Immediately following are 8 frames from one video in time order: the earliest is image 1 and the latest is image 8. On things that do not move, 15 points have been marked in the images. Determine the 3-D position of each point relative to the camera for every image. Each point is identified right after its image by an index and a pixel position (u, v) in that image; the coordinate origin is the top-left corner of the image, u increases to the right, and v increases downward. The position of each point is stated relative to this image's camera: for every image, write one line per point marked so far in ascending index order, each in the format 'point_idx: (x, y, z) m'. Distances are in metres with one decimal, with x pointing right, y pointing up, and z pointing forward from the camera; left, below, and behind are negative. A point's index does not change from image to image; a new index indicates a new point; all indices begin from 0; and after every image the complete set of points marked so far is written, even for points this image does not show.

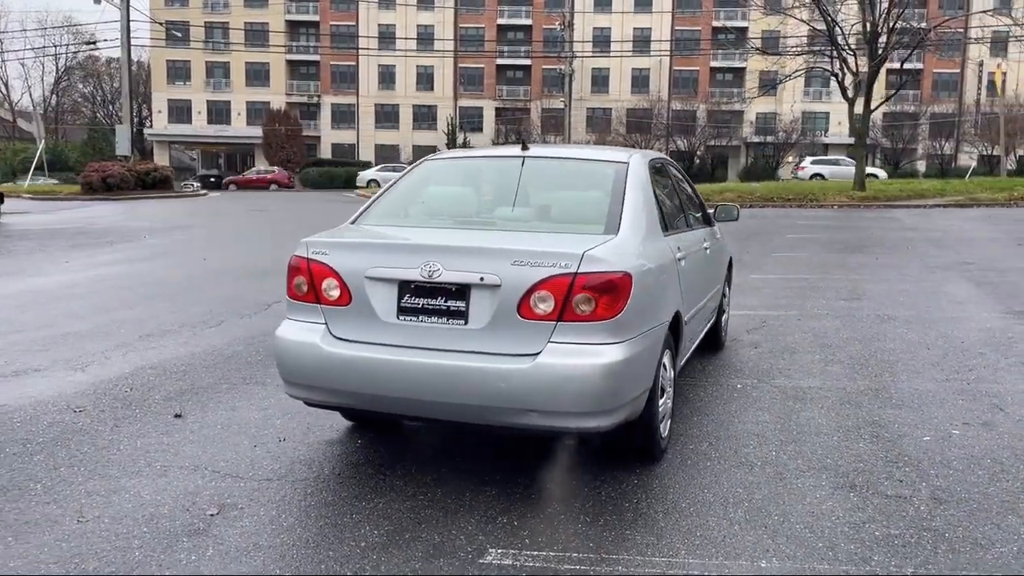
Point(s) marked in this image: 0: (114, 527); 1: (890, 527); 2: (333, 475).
0: (-1.5, -0.9, +3.5) m
1: (+1.5, -0.9, +3.5) m
2: (-0.8, -0.9, +4.0) m
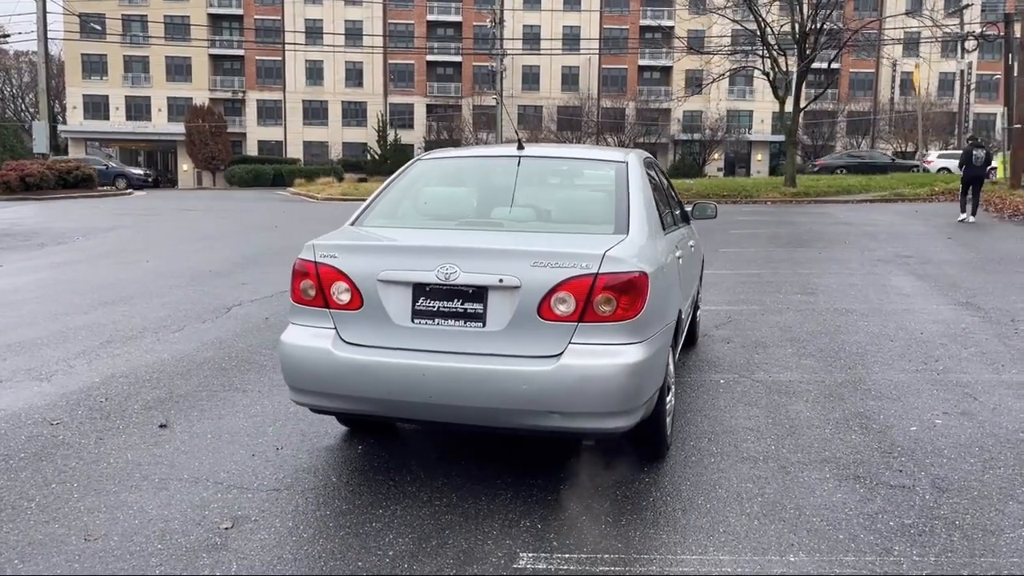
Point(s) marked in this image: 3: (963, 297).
0: (-1.4, -1.0, +3.3) m
1: (+1.6, -0.9, +3.6) m
2: (-0.8, -0.9, +4.0) m
3: (+4.5, -0.1, +8.9) m
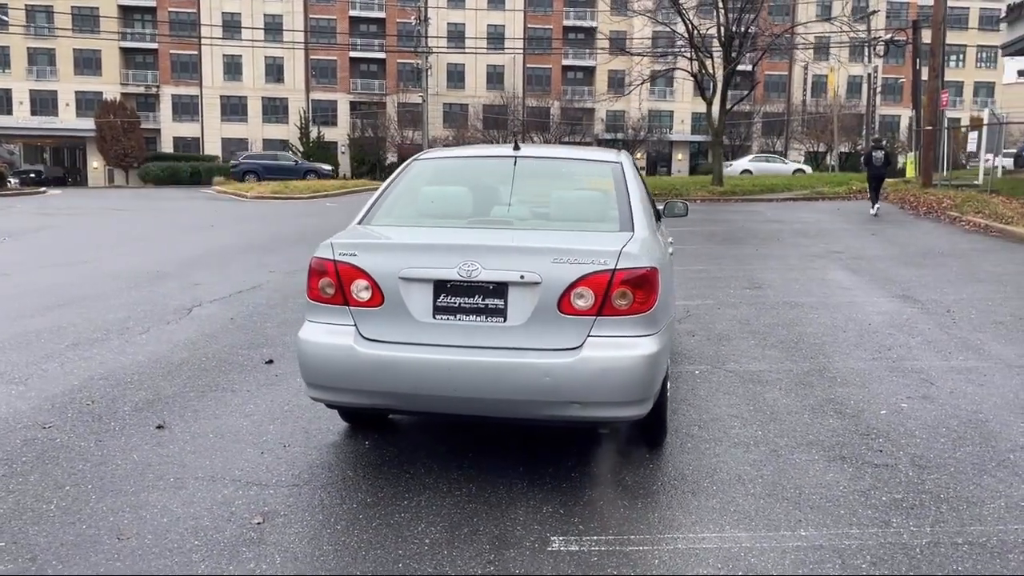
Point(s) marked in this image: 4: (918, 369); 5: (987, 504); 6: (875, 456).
0: (-1.3, -1.0, +3.3) m
1: (+1.7, -0.9, +3.9) m
2: (-0.7, -0.9, +4.0) m
3: (+4.1, 0.0, +9.4) m
4: (+2.8, -0.5, +6.0) m
5: (+2.0, -0.9, +3.7) m
6: (+1.8, -0.8, +4.3) m
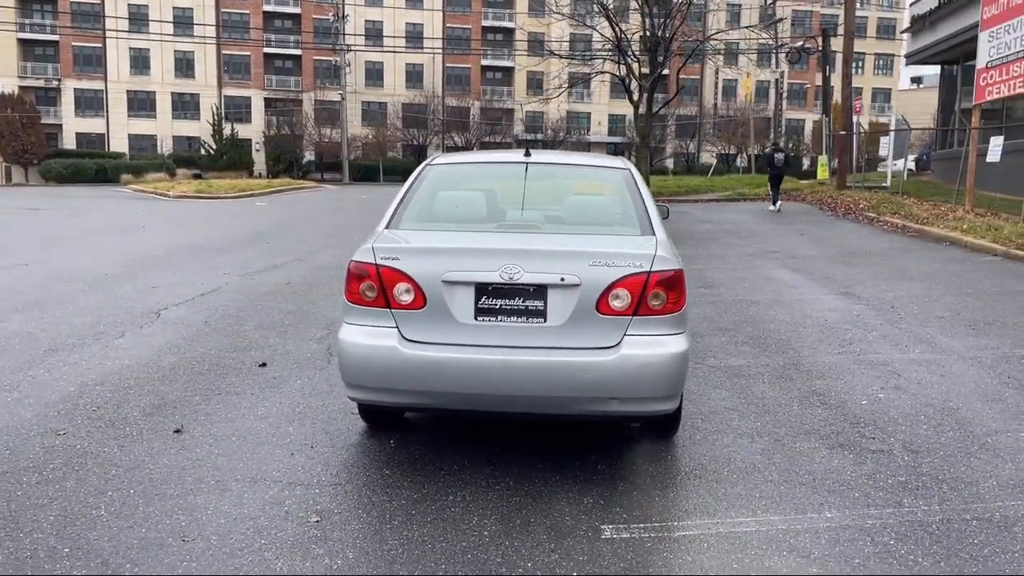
0: (-1.1, -1.0, +3.4) m
1: (+1.8, -0.9, +4.2) m
2: (-0.5, -0.9, +4.1) m
3: (+3.7, 0.0, +9.9) m
4: (+2.7, -0.5, +6.5) m
5: (+2.2, -0.9, +4.1) m
6: (+1.9, -0.8, +4.7) m
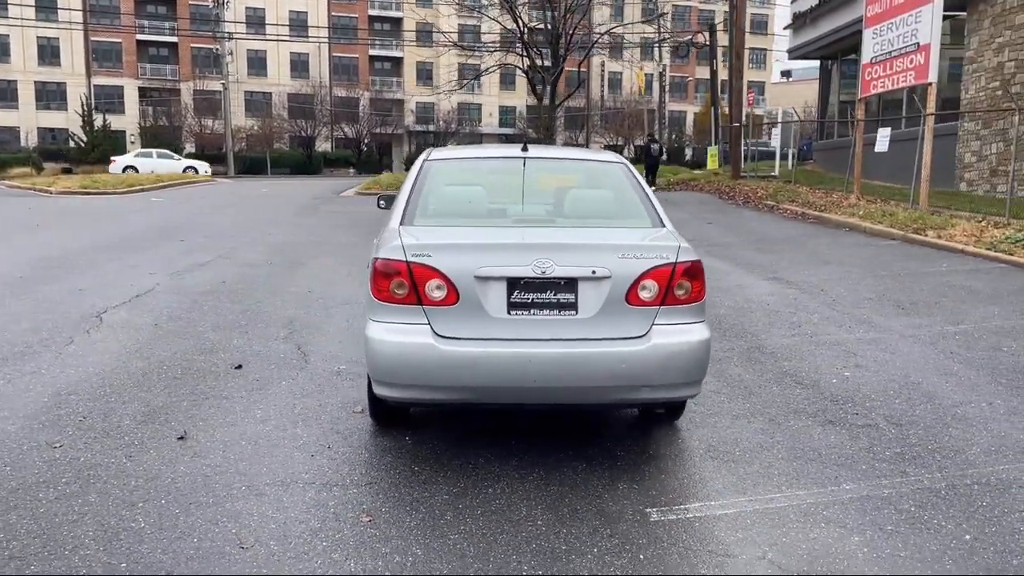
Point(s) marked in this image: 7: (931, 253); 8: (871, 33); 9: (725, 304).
0: (-0.8, -1.0, +3.3) m
1: (+1.9, -0.8, +4.5) m
2: (-0.4, -0.9, +4.1) m
3: (+3.0, +0.2, +10.4) m
4: (+2.5, -0.4, +6.9) m
5: (+2.3, -0.8, +4.5) m
6: (+1.9, -0.7, +5.0) m
7: (+5.6, +0.5, +11.9) m
8: (+7.7, +5.5, +19.1) m
9: (+2.0, -0.2, +8.4) m
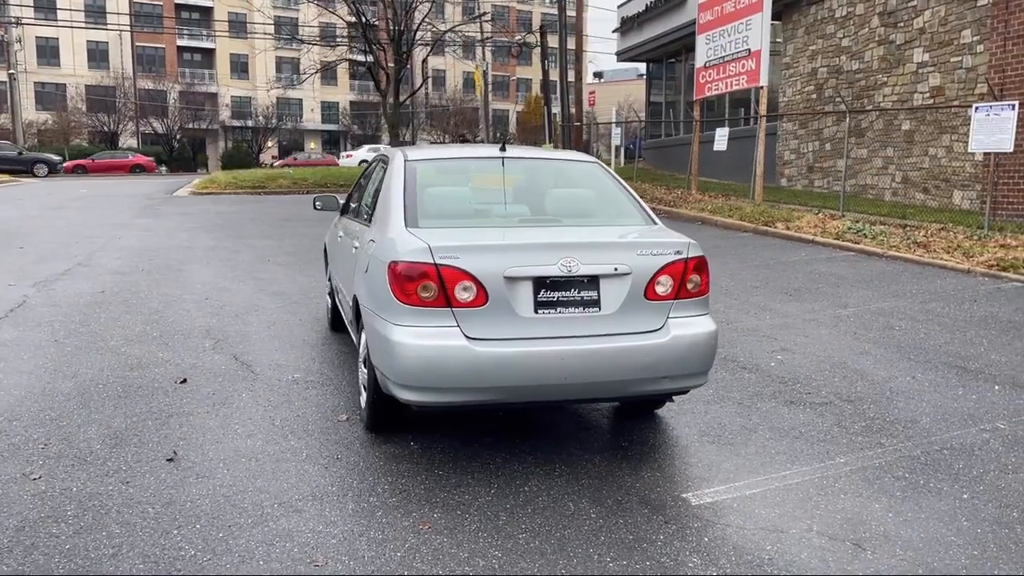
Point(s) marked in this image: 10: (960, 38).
0: (-0.5, -1.0, +3.2) m
1: (+1.9, -0.8, +5.0) m
2: (-0.3, -0.9, +4.1) m
3: (+1.7, +0.3, +11.0) m
4: (+2.0, -0.3, +7.4) m
5: (+2.3, -0.7, +5.0) m
6: (+1.8, -0.7, +5.4) m
7: (+3.9, +0.6, +12.9) m
8: (+4.4, +5.7, +20.4) m
9: (+1.2, -0.1, +8.7) m
10: (+8.3, +4.6, +16.4) m
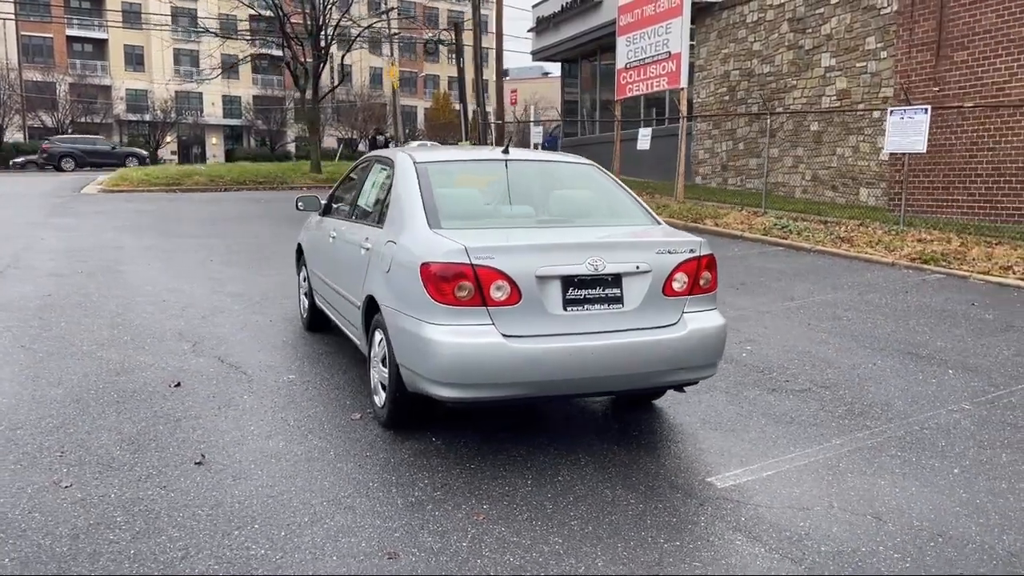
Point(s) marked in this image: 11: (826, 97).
0: (-0.3, -1.0, +3.3) m
1: (+2.0, -0.7, +5.3) m
2: (-0.1, -0.9, +4.2) m
3: (+1.1, +0.3, +11.3) m
4: (+1.7, -0.3, +7.7) m
5: (+2.3, -0.7, +5.4) m
6: (+1.8, -0.6, +5.8) m
7: (+3.1, +0.7, +13.4) m
8: (+2.6, +5.8, +20.9) m
9: (+0.8, -0.1, +9.0) m
10: (+6.9, +4.8, +17.4) m
11: (+6.8, +4.1, +19.1) m
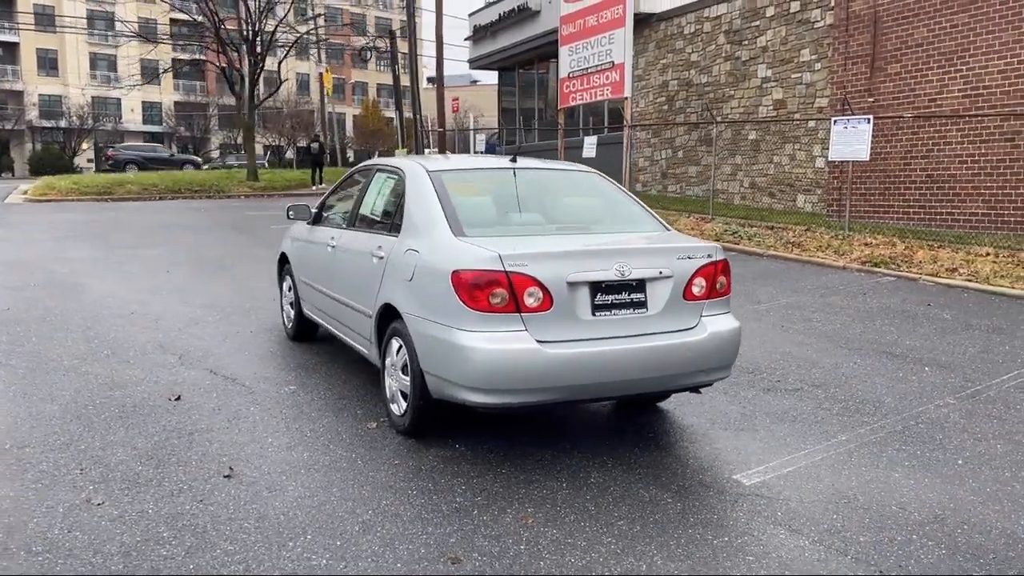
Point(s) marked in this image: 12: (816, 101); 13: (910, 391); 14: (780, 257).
0: (-0.1, -1.0, +3.4) m
1: (+2.0, -0.7, +5.6) m
2: (0.0, -0.9, +4.3) m
3: (+0.6, +0.2, +11.4) m
4: (+1.6, -0.3, +7.9) m
5: (+2.4, -0.7, +5.6) m
6: (+1.8, -0.7, +6.0) m
7: (+2.4, +0.7, +13.7) m
8: (+1.3, +5.7, +21.2) m
9: (+0.5, -0.1, +9.1) m
10: (+5.9, +4.7, +18.1) m
11: (+5.6, +4.0, +19.8) m
12: (+6.2, +3.8, +17.9) m
13: (+2.6, -0.7, +5.9) m
14: (+3.6, +0.4, +12.1) m
